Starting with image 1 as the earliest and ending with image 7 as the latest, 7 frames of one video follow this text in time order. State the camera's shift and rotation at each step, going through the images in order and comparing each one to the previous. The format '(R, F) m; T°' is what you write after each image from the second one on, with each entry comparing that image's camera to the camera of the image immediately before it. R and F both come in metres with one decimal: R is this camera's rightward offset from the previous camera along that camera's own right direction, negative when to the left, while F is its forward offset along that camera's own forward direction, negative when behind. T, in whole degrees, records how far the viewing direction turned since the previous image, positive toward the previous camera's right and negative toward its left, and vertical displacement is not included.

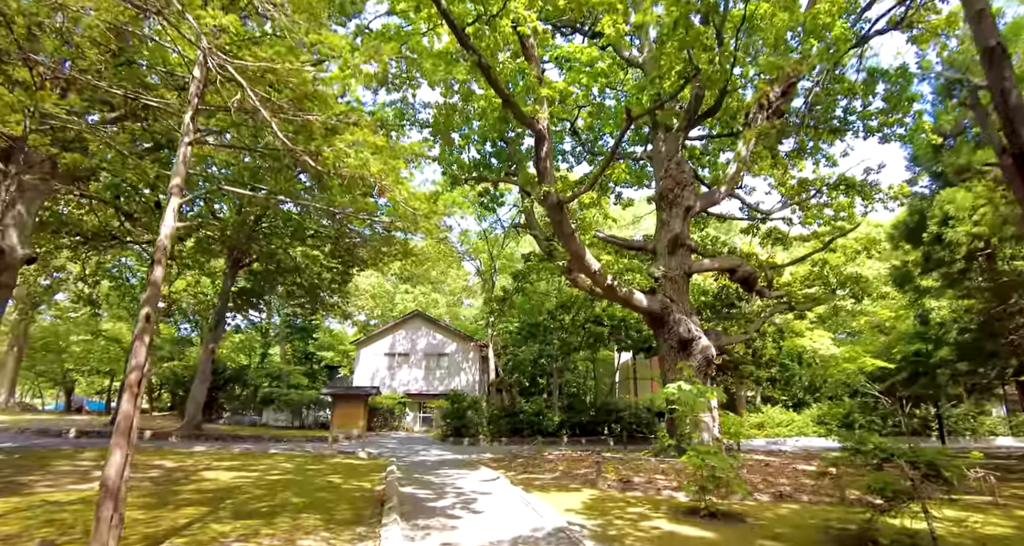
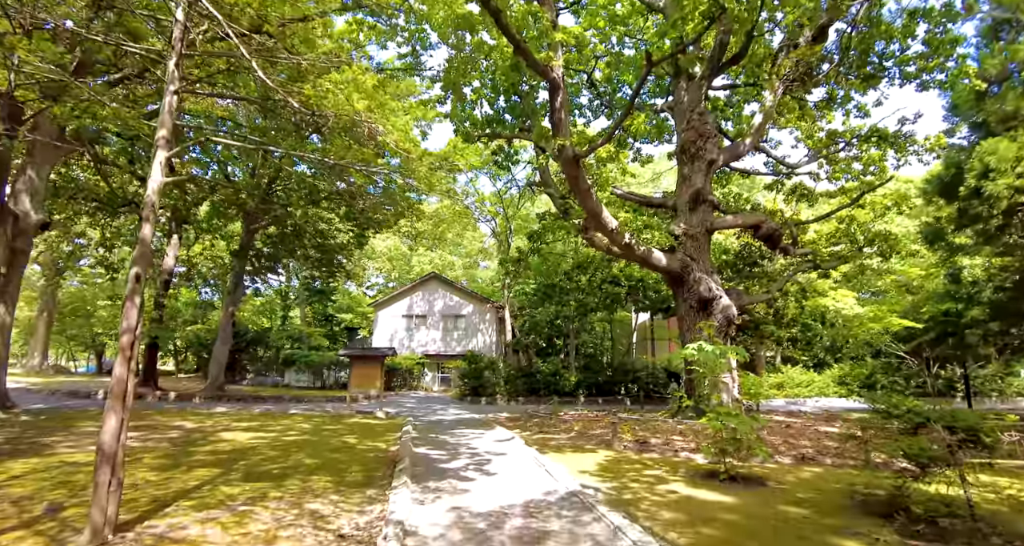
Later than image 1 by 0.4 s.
(0.0, +0.3) m; -2°
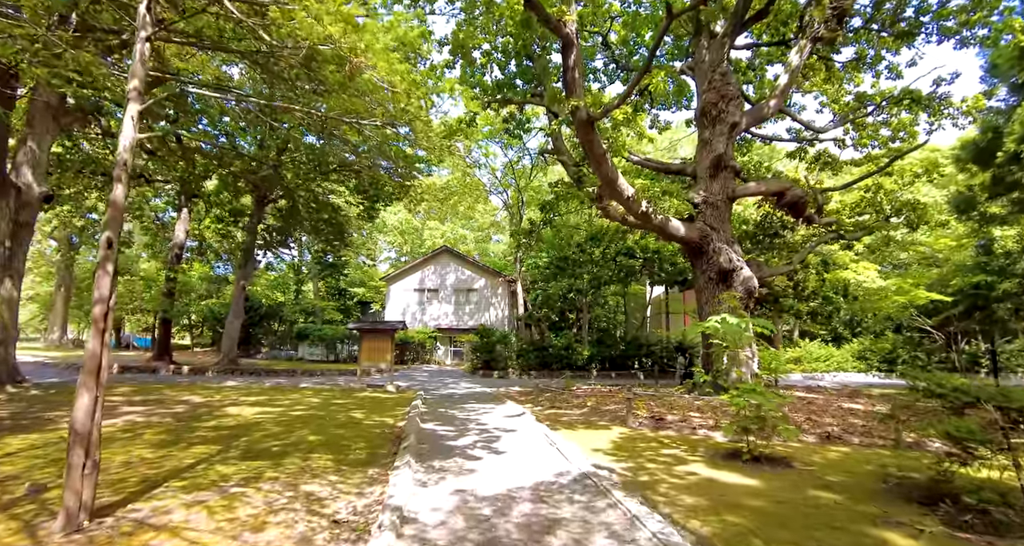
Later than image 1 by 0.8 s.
(0.0, +0.3) m; -2°
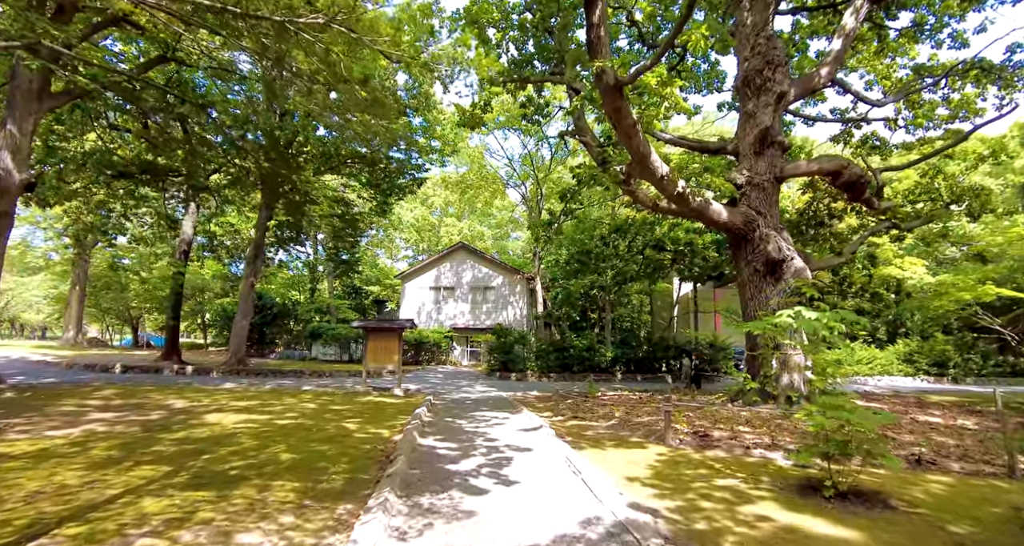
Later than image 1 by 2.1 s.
(+0.1, +1.0) m; -2°
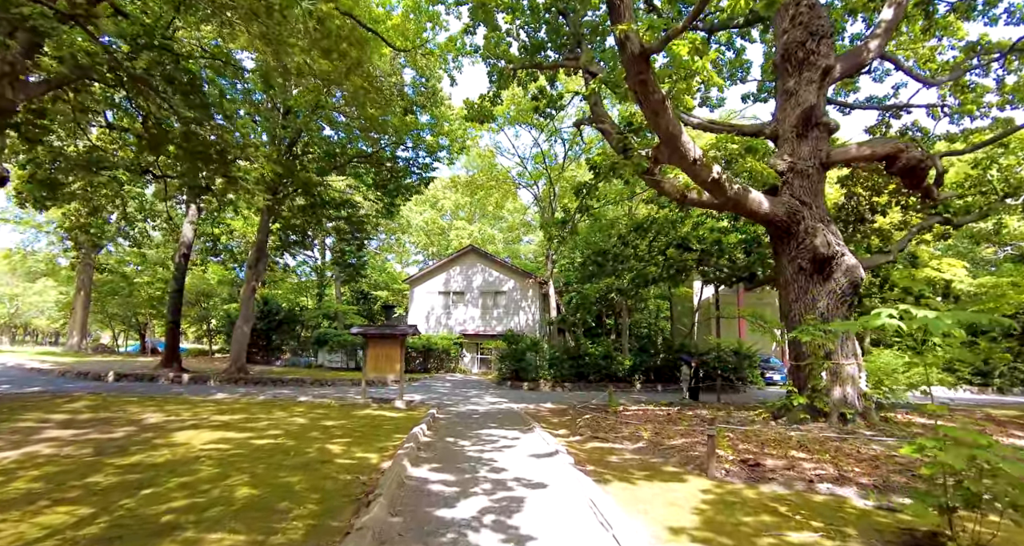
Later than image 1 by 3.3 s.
(0.0, +0.9) m; -2°
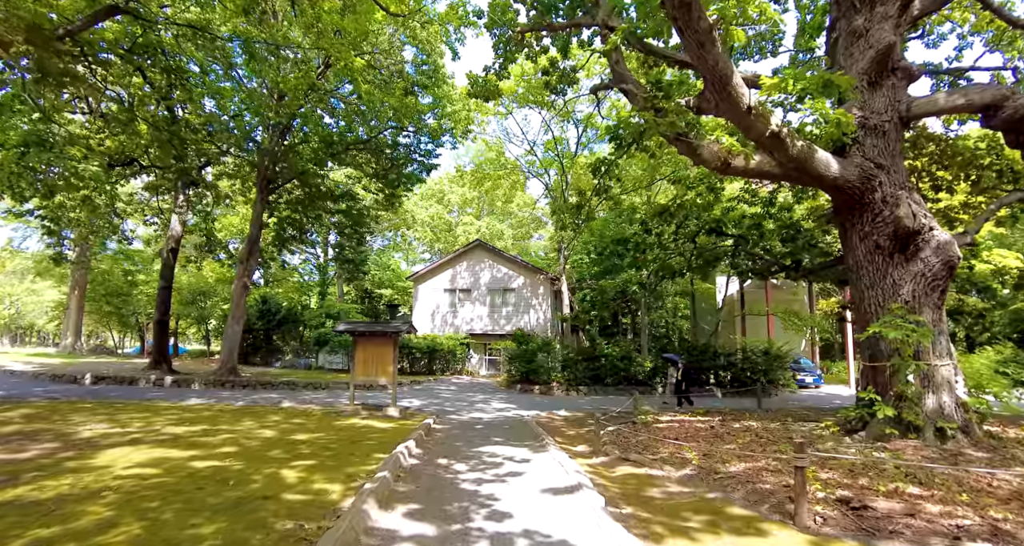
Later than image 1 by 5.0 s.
(0.0, +1.3) m; -1°
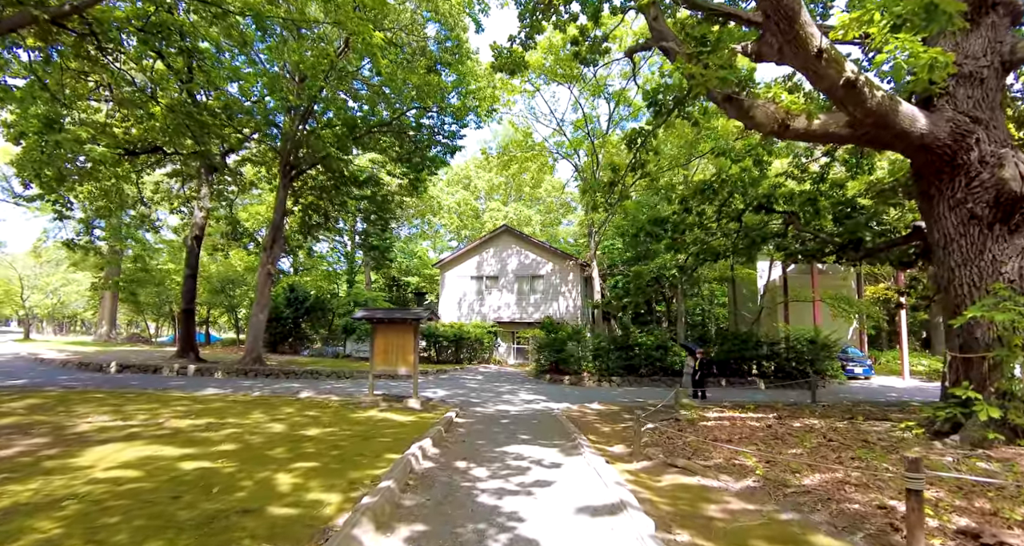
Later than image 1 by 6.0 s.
(0.0, +0.7) m; -3°
